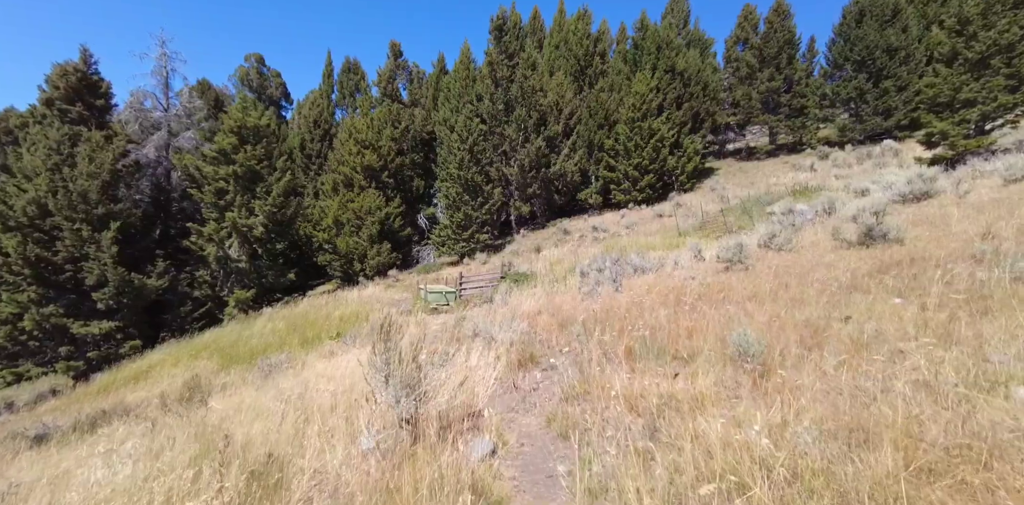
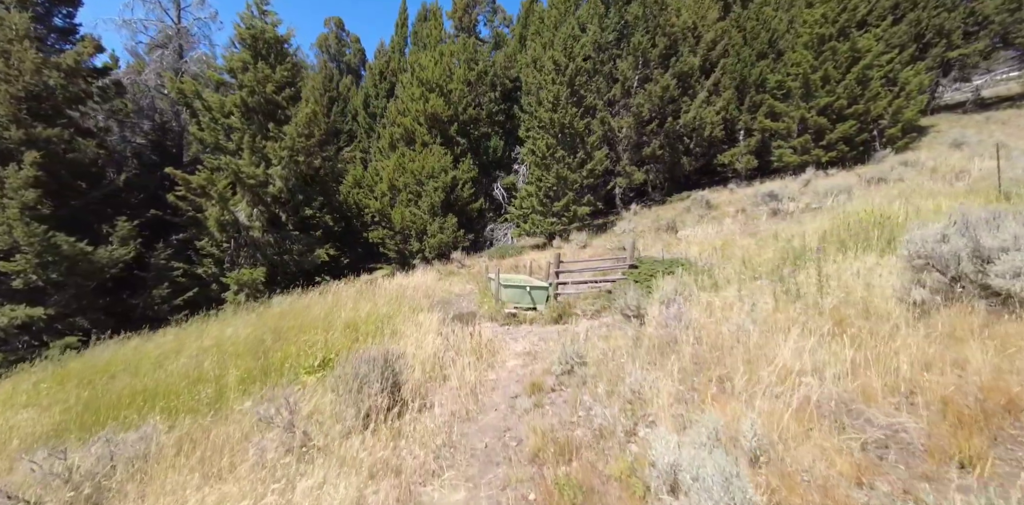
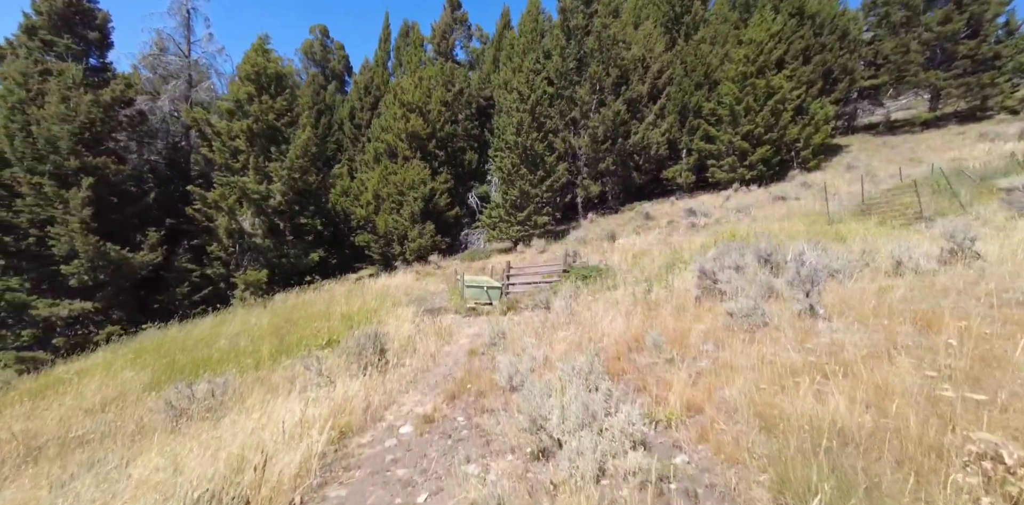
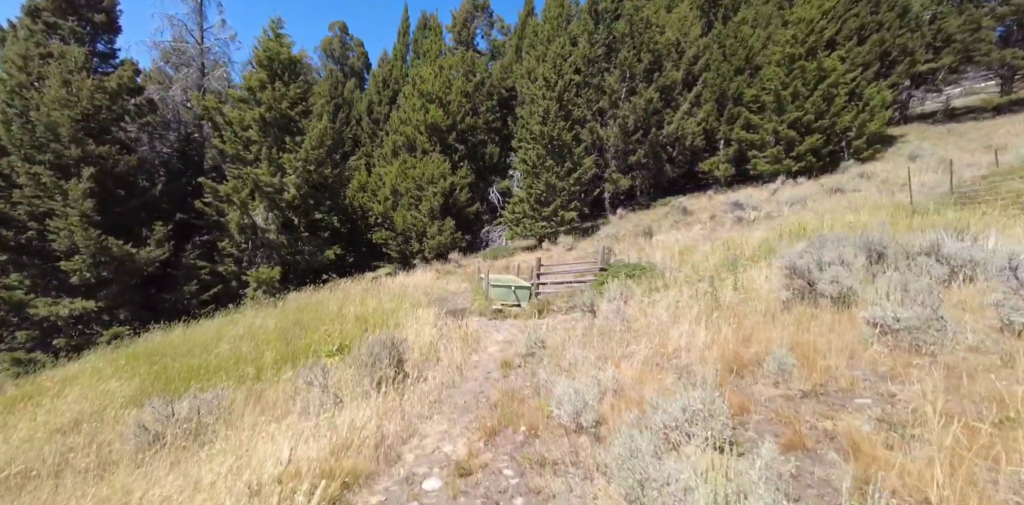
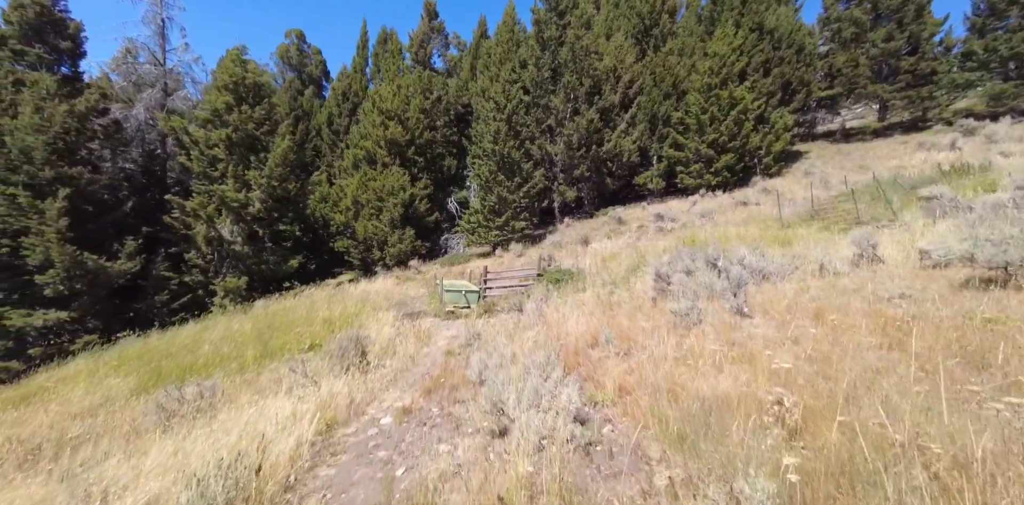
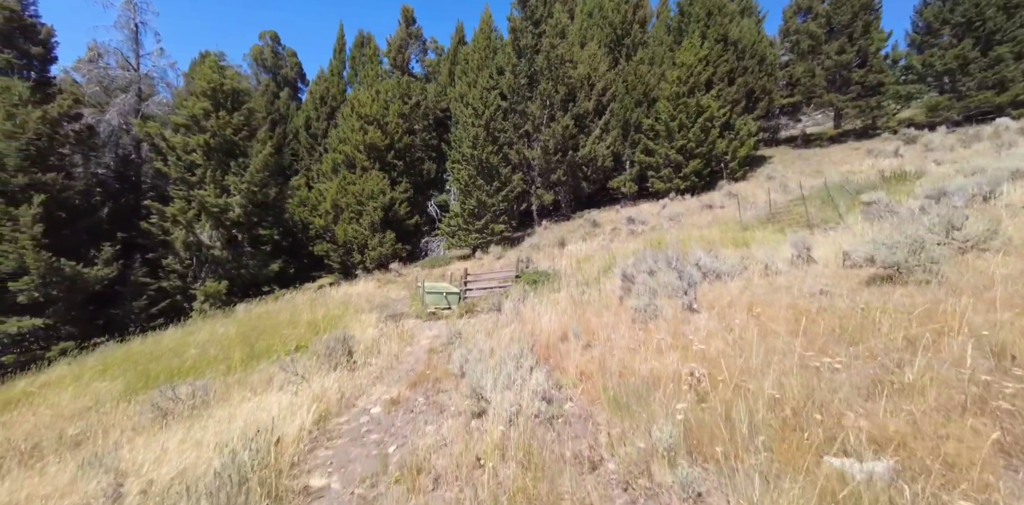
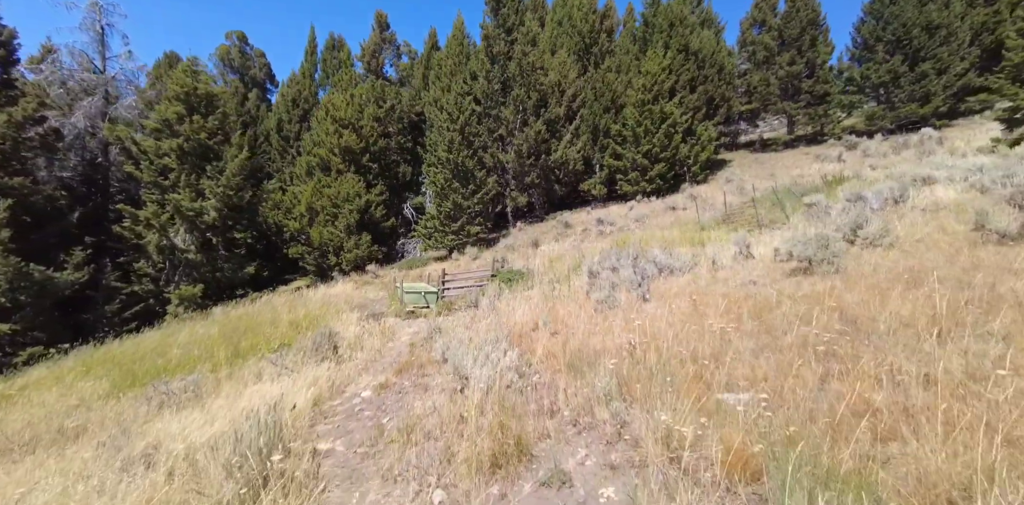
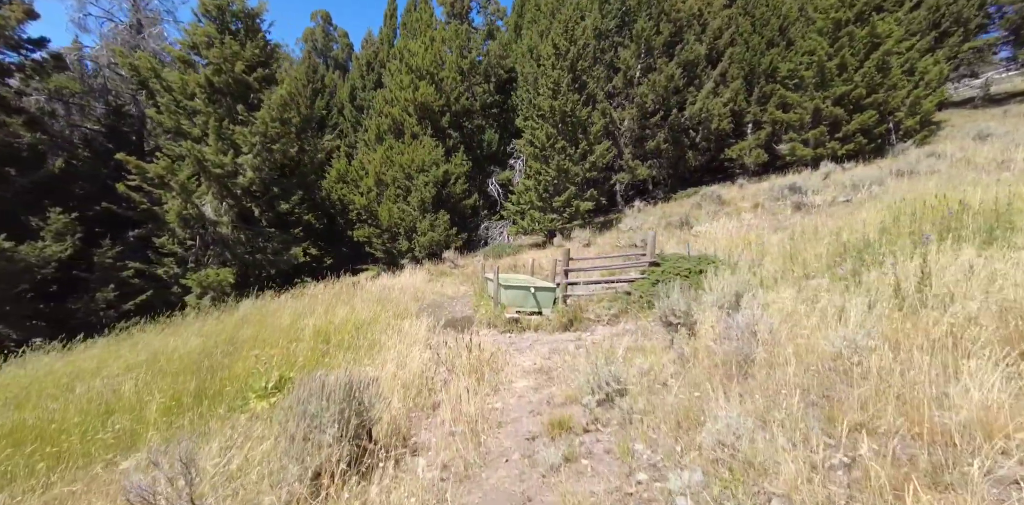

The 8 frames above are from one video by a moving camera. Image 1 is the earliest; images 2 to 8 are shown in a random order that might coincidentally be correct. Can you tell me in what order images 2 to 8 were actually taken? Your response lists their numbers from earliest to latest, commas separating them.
7, 6, 5, 3, 4, 2, 8
